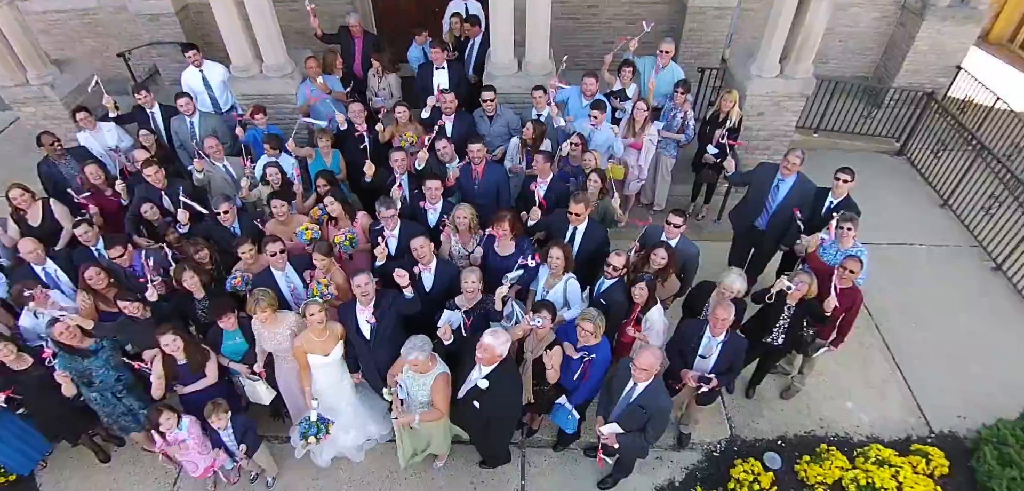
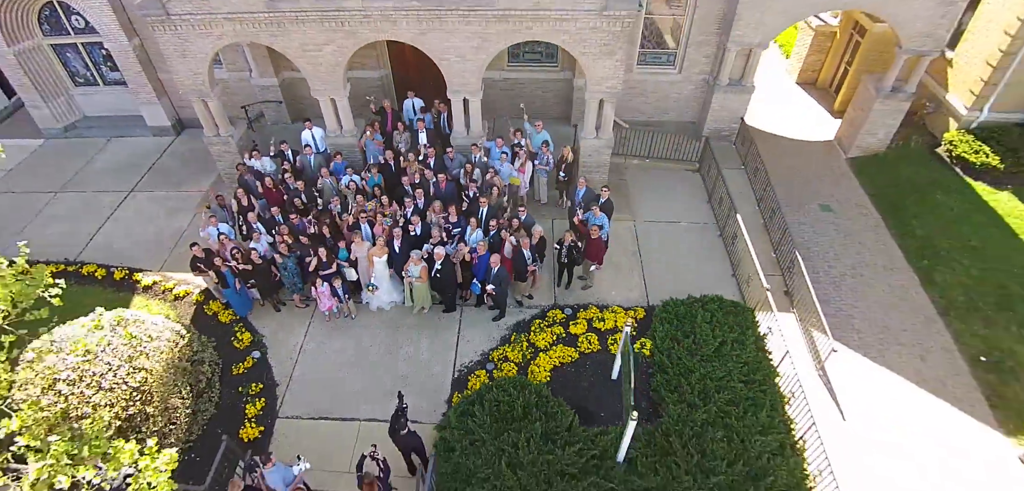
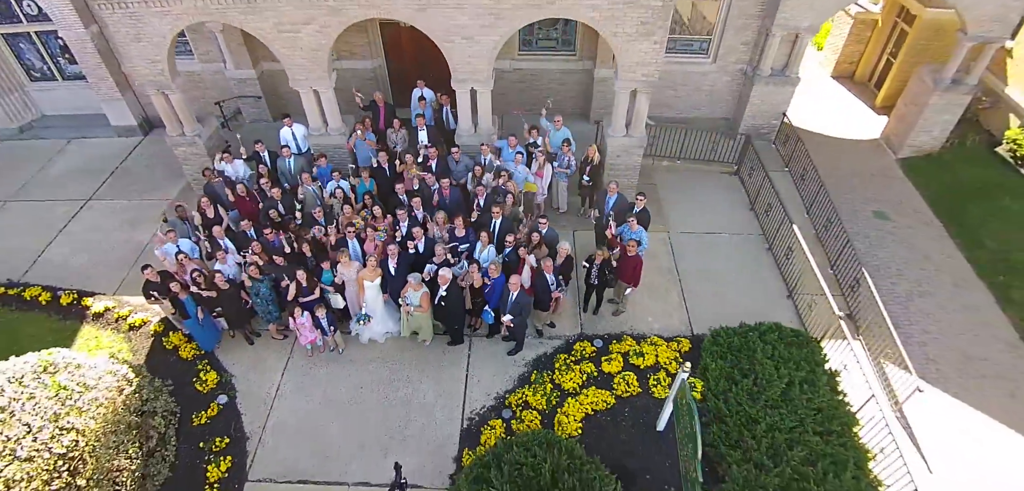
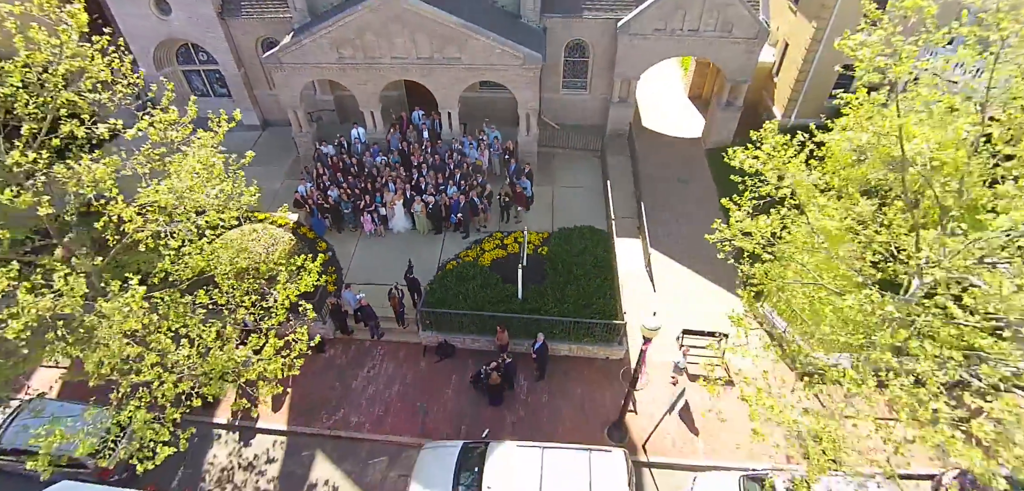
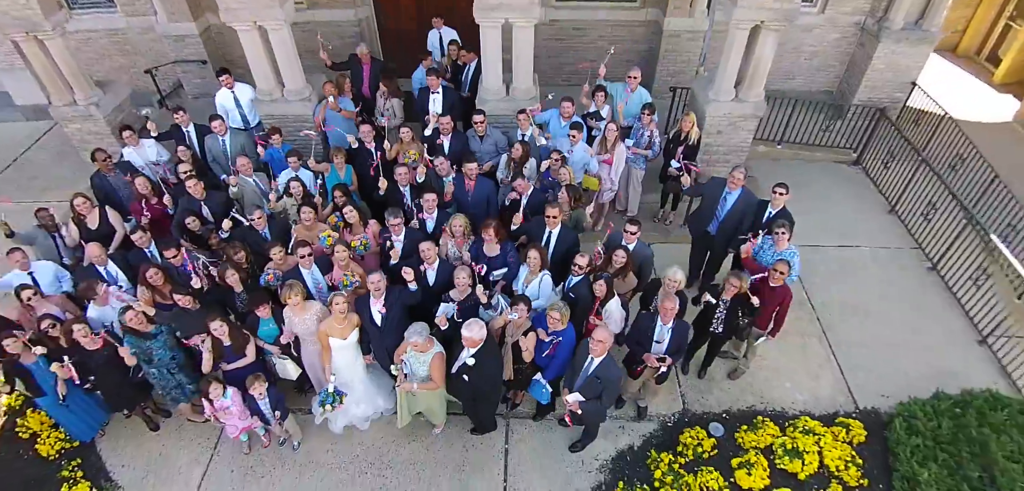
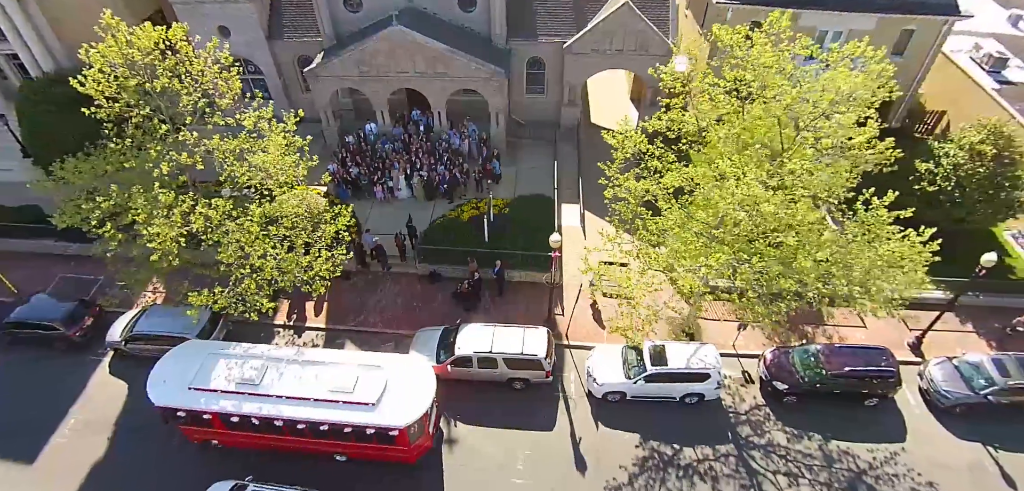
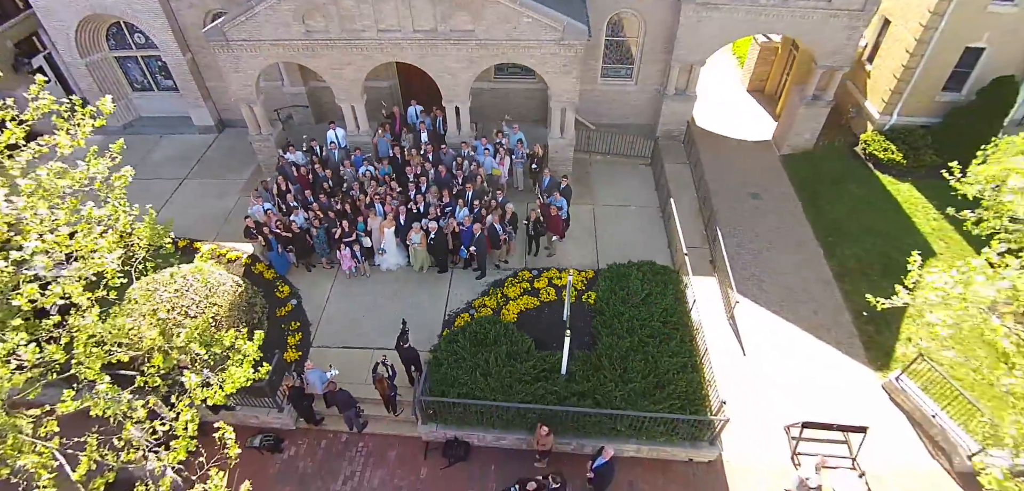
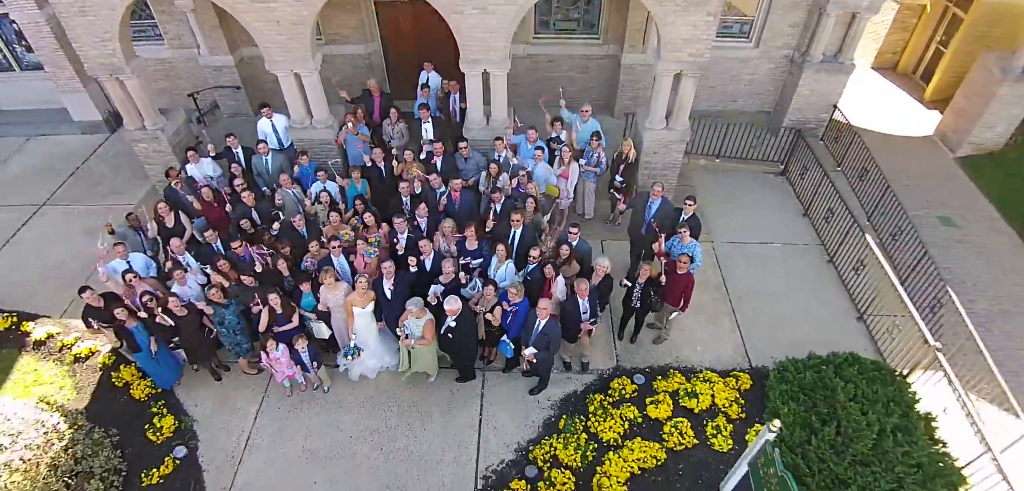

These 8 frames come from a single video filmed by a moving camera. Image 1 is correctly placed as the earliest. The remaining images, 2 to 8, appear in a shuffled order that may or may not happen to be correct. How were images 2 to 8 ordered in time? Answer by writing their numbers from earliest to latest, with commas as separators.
5, 8, 3, 2, 7, 4, 6
